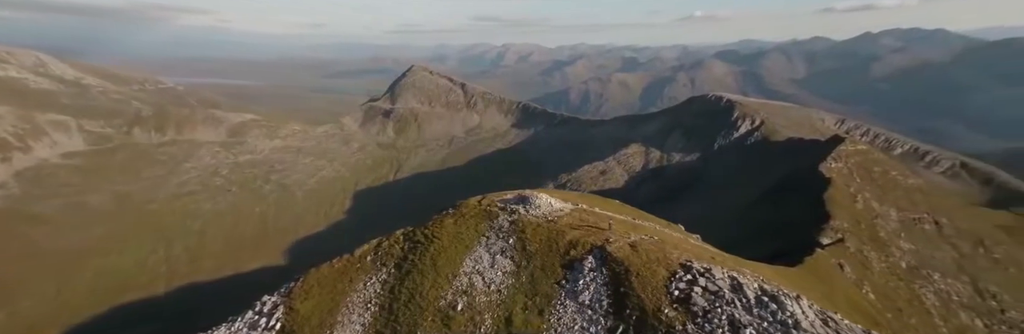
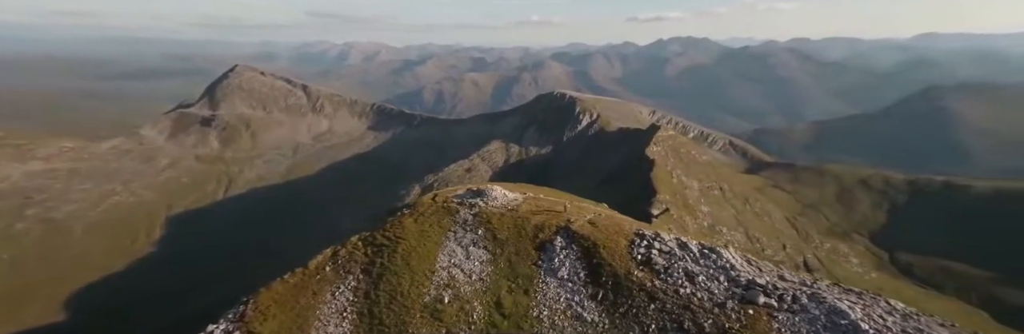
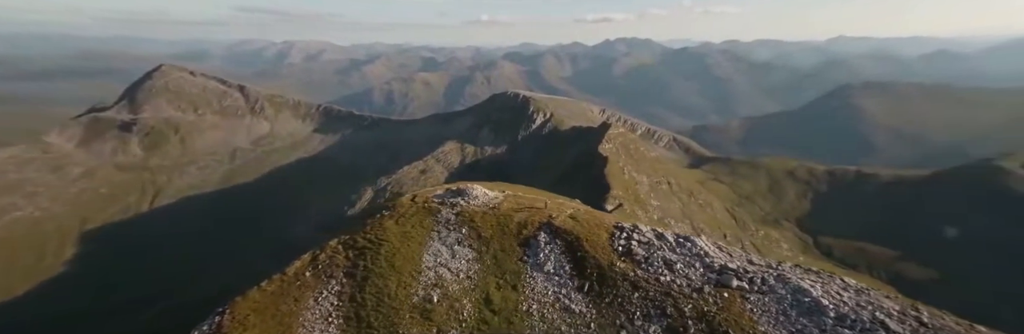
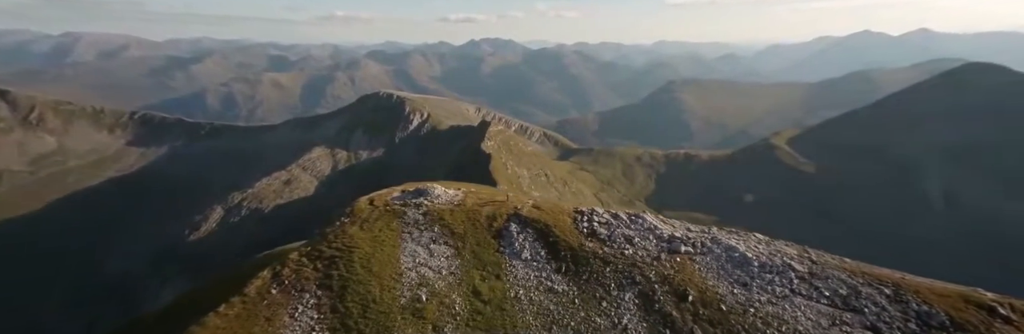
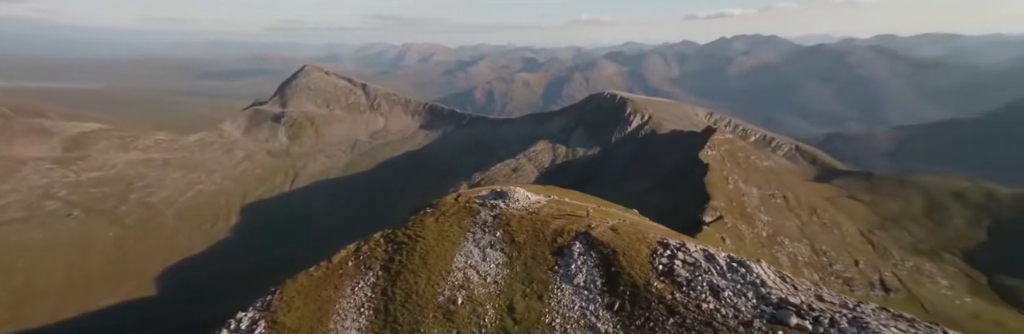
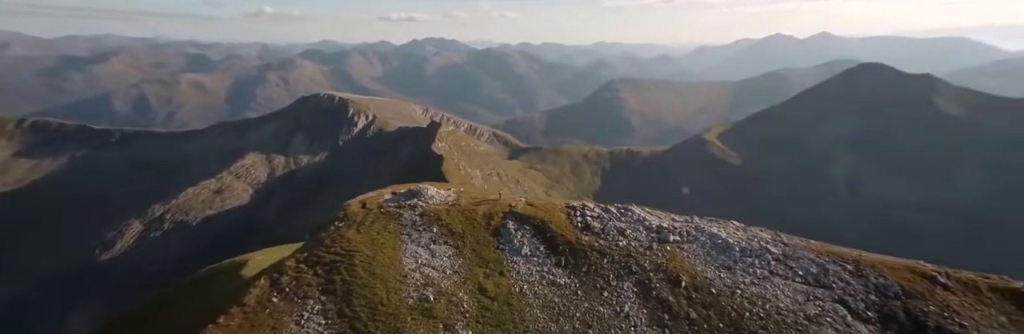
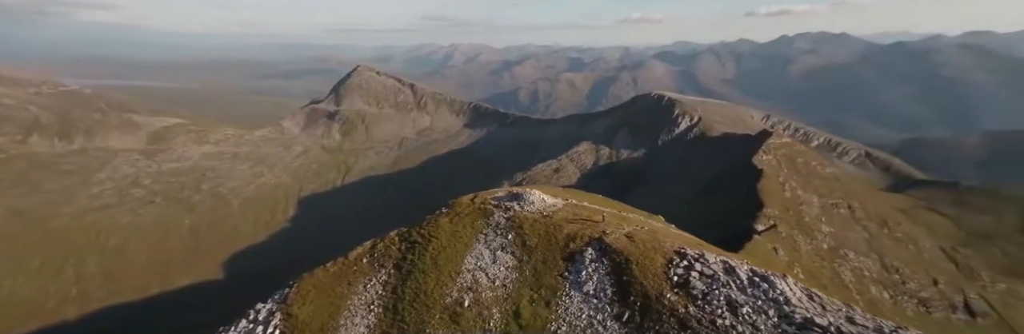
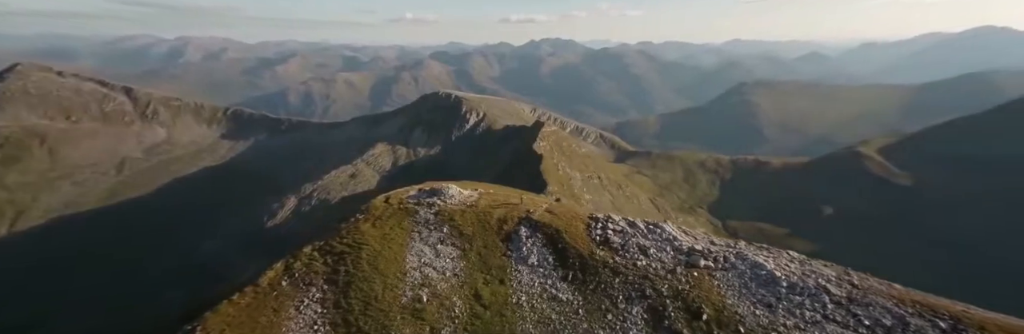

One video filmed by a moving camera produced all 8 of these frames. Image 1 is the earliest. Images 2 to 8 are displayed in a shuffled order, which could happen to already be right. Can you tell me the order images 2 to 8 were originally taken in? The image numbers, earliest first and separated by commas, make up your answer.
7, 5, 2, 3, 8, 4, 6
